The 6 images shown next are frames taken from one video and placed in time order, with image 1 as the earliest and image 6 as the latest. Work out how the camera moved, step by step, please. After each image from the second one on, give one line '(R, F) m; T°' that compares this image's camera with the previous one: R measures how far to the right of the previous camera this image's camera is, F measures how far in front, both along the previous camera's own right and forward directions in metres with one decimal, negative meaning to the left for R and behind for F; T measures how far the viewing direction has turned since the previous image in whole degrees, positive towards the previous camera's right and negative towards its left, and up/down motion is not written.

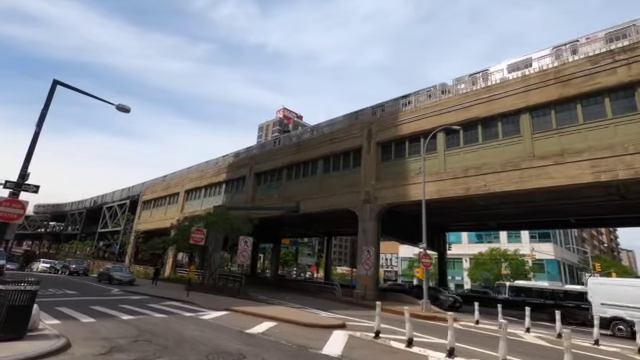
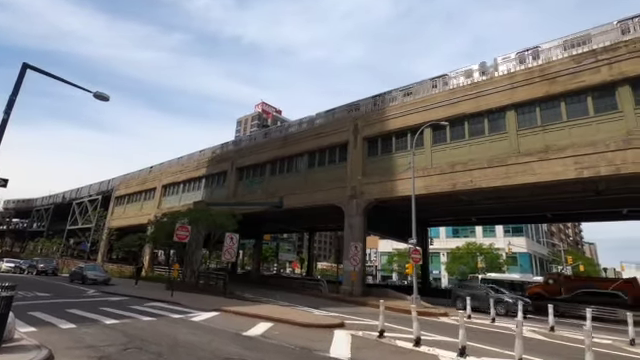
(-0.7, +0.5) m; +4°
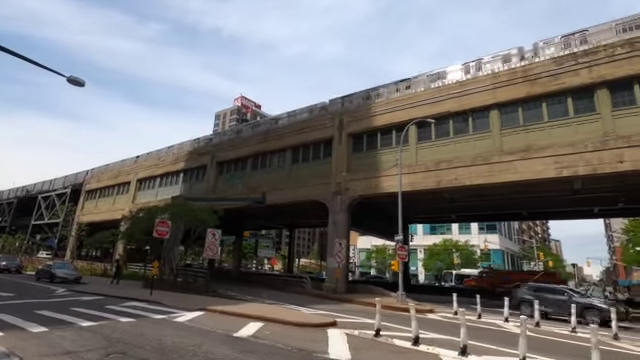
(-0.5, +0.4) m; +4°
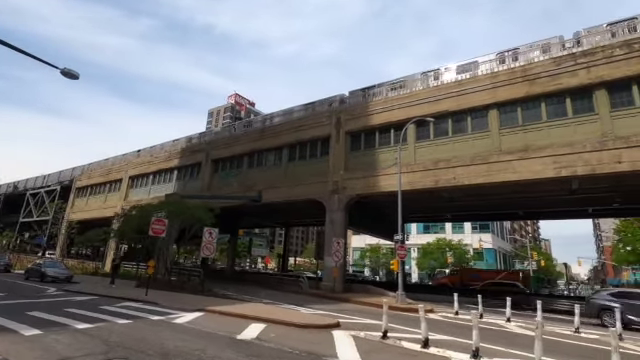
(-0.4, +0.3) m; +1°
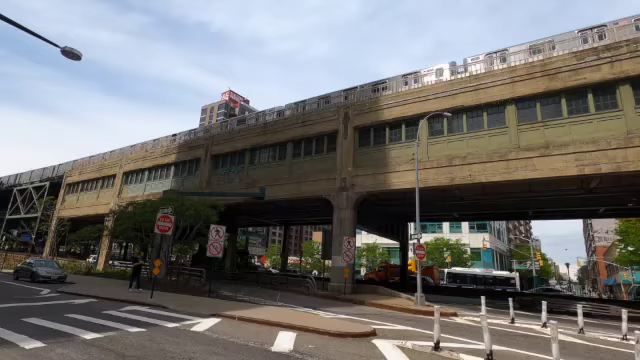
(-1.2, +1.0) m; +1°
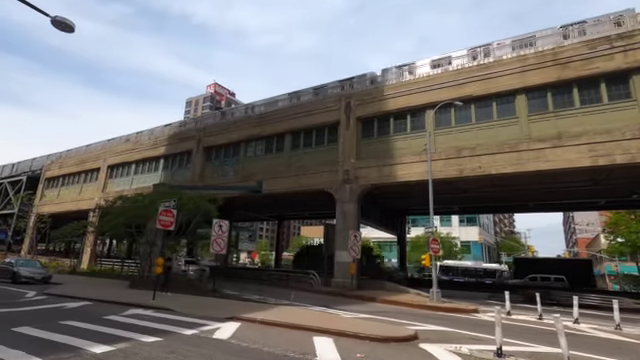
(-1.3, +1.0) m; +3°
